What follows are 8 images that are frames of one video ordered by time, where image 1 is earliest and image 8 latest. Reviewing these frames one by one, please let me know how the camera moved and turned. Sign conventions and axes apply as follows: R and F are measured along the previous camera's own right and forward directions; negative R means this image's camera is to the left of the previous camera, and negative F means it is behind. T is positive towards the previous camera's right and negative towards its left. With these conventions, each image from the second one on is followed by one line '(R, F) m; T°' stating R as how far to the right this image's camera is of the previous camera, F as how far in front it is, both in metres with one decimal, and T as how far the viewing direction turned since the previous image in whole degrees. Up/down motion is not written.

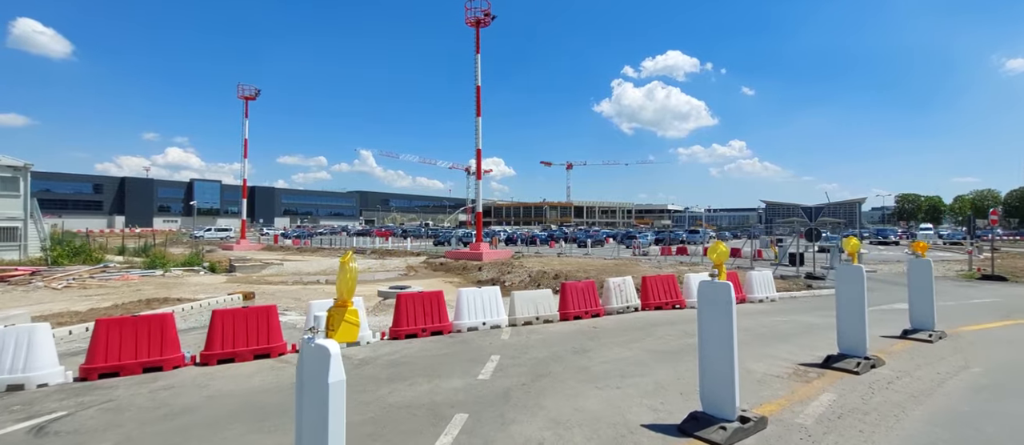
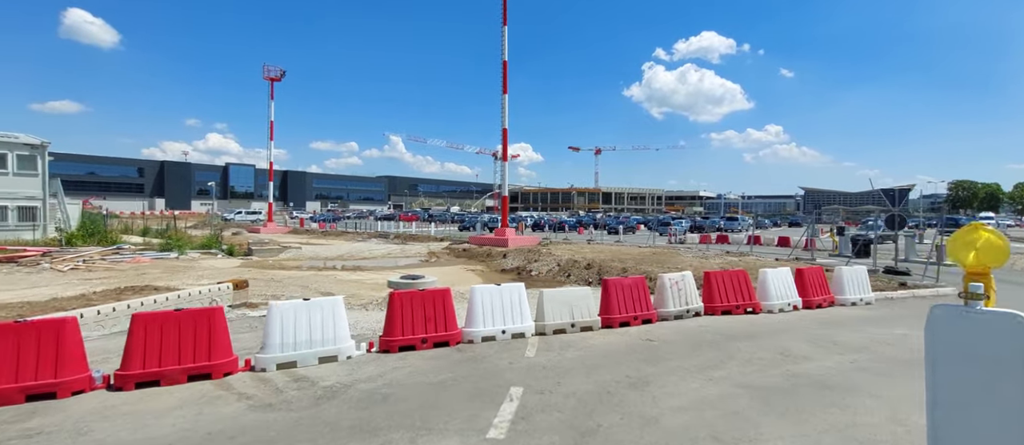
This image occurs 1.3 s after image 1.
(0.0, +2.2) m; -3°
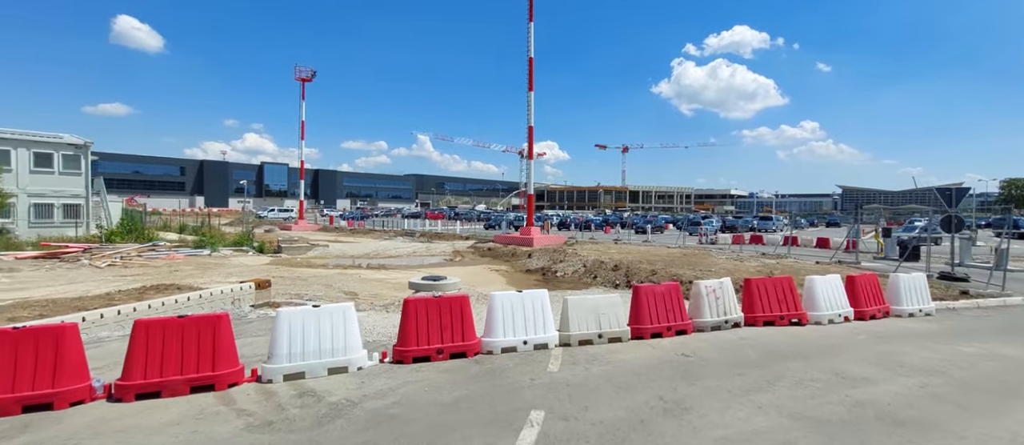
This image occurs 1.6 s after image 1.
(0.0, +0.5) m; -3°
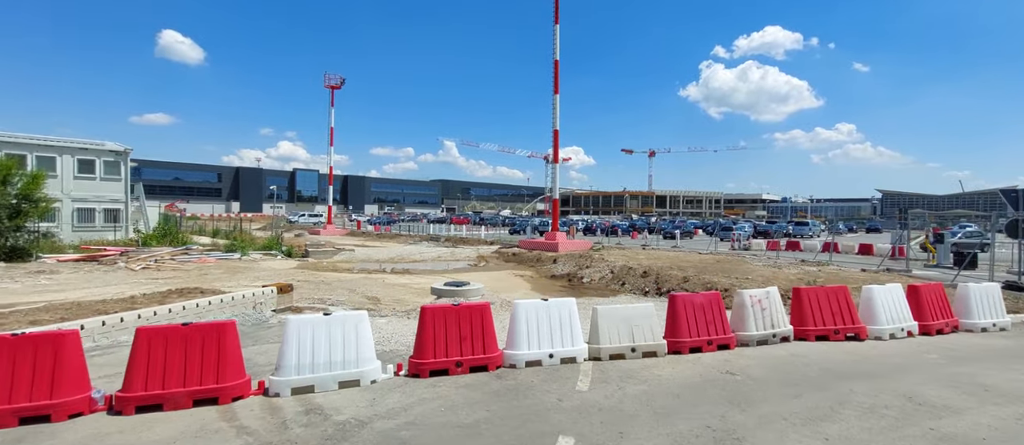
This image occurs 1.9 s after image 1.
(0.0, +0.5) m; -3°
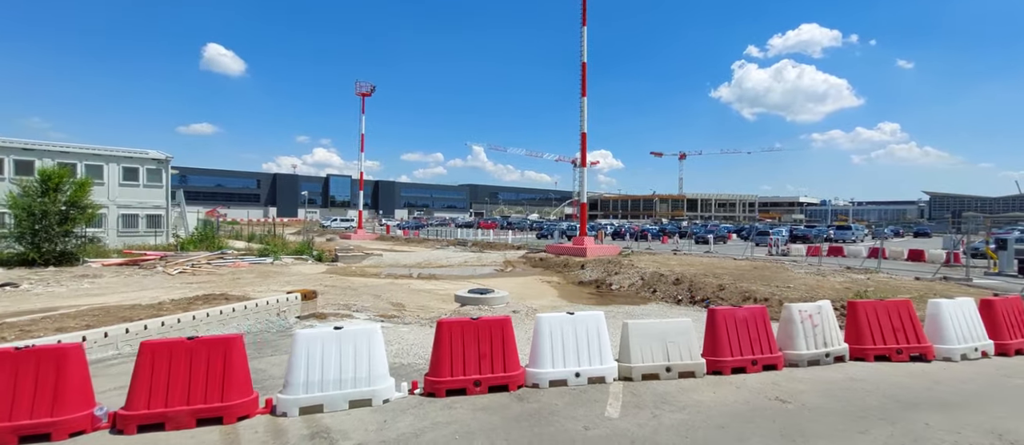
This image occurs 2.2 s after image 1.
(+0.1, +0.4) m; -3°
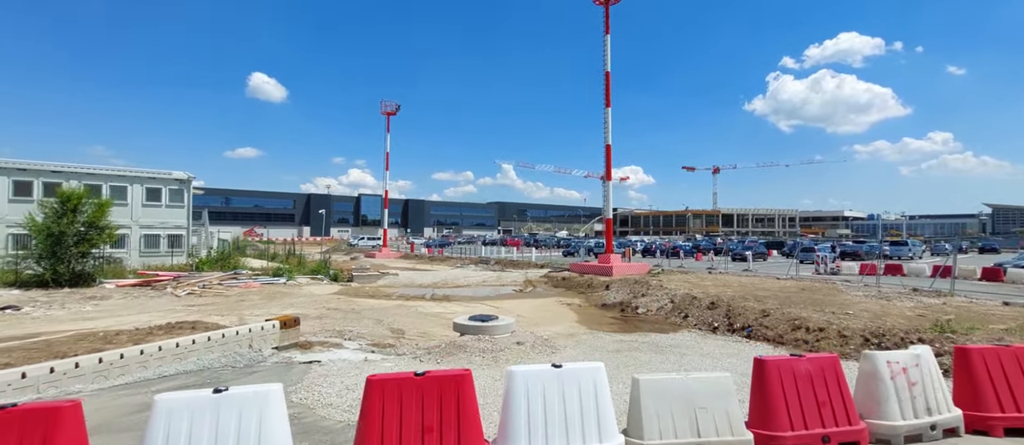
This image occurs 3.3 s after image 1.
(+0.5, +1.7) m; -3°
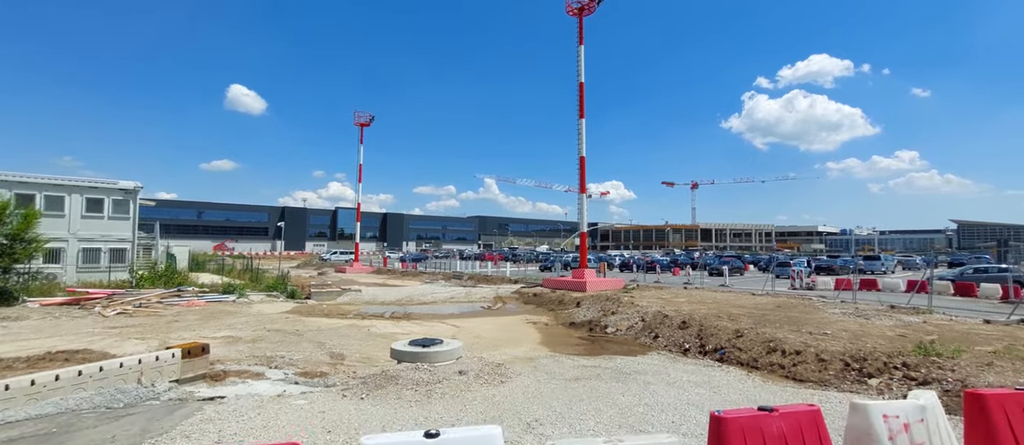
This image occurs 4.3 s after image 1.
(+0.7, +1.3) m; +2°
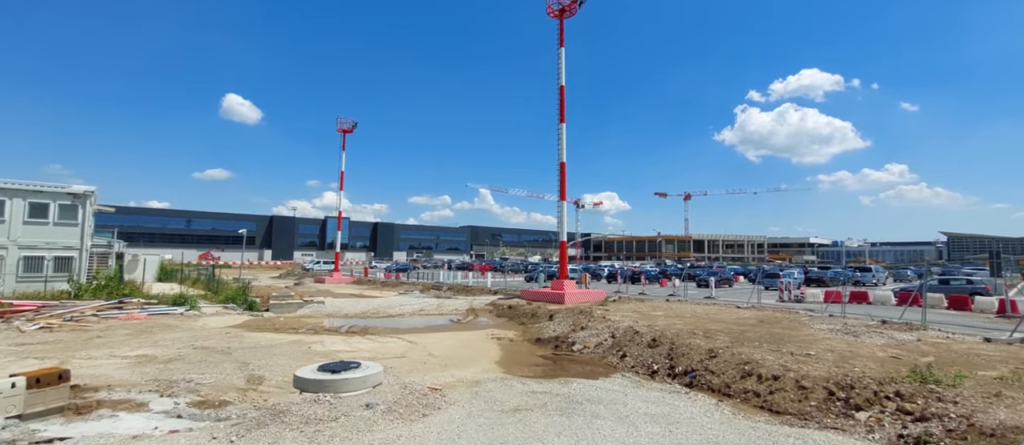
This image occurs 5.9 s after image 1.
(+1.2, +1.5) m; +1°
